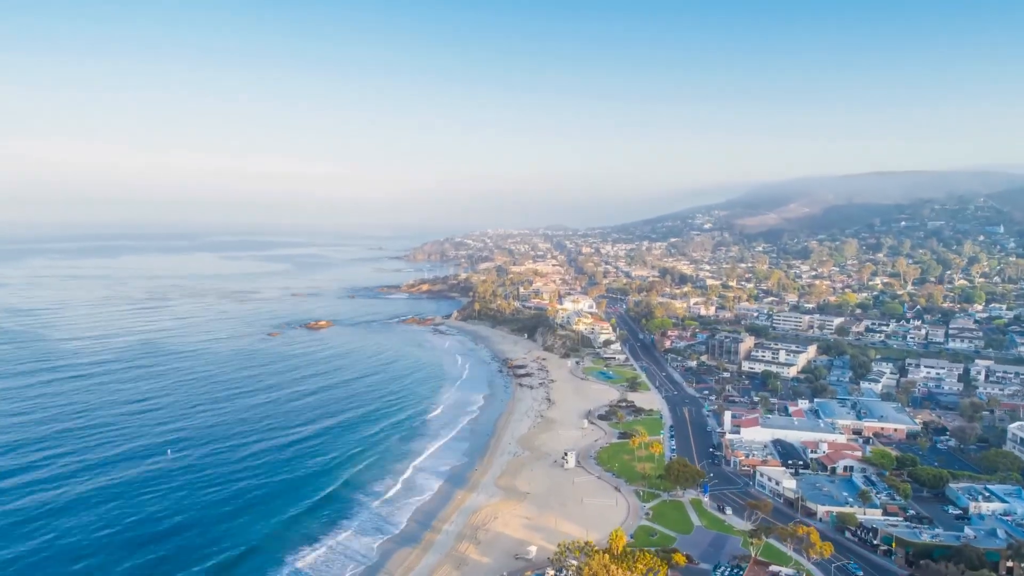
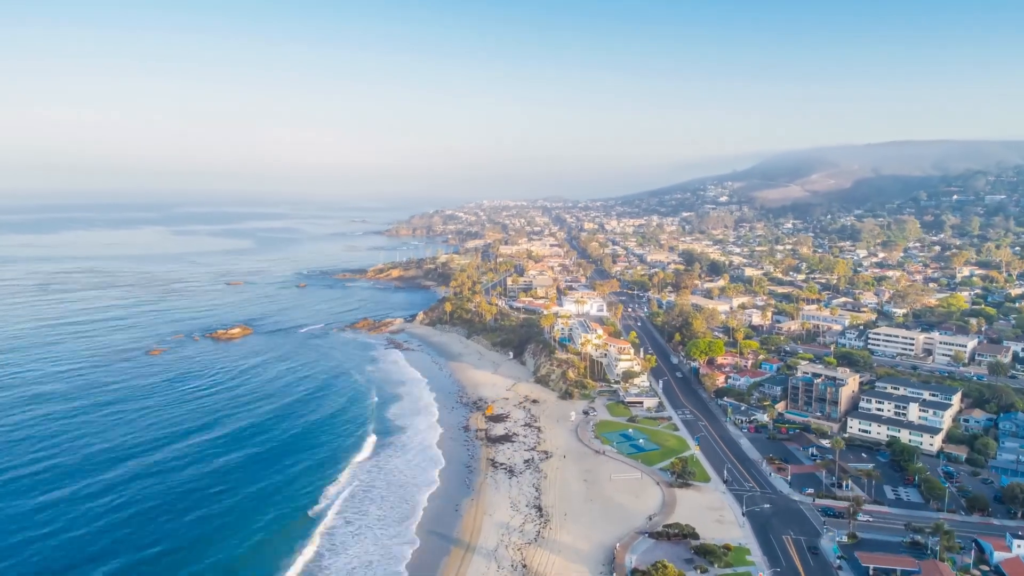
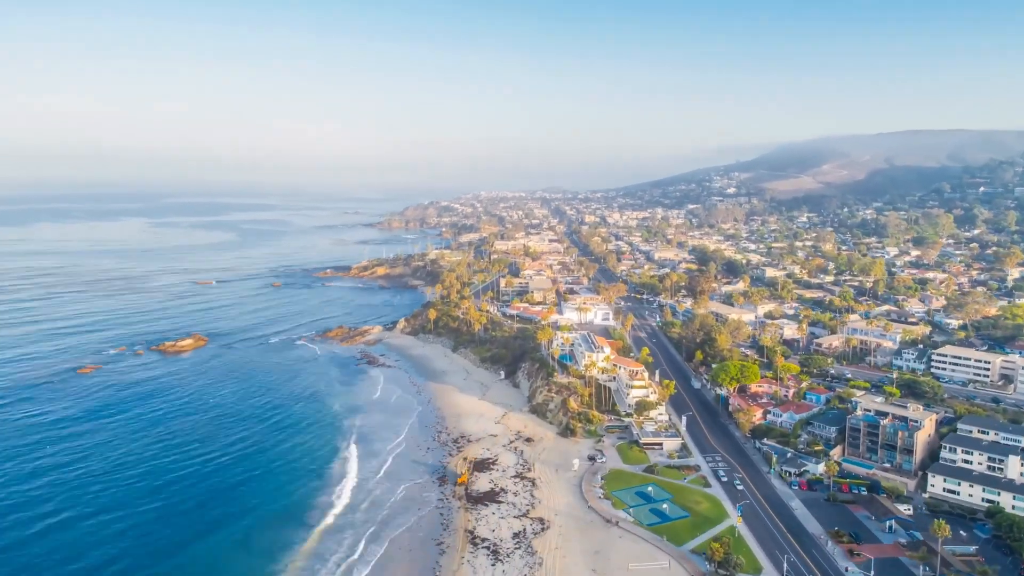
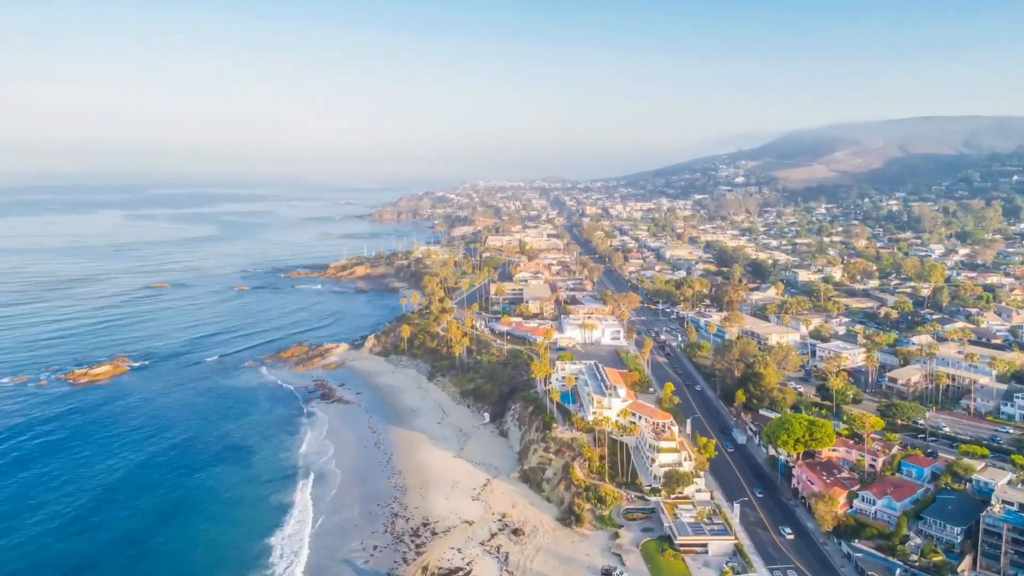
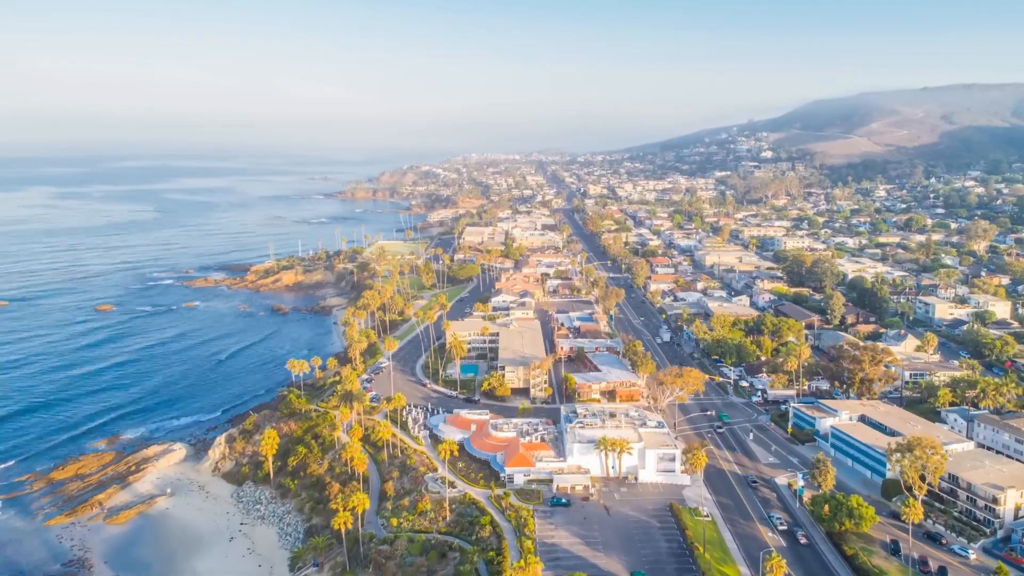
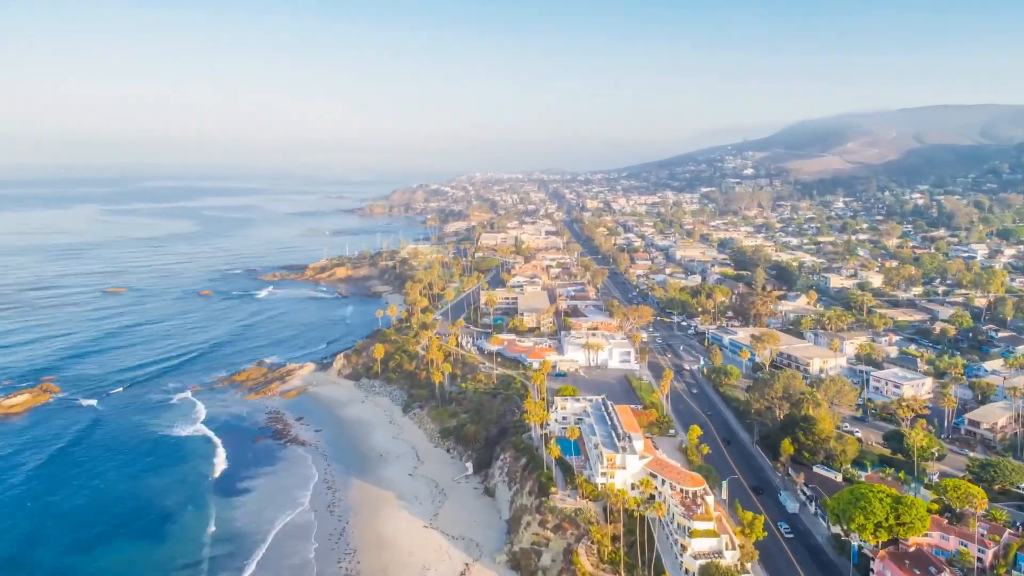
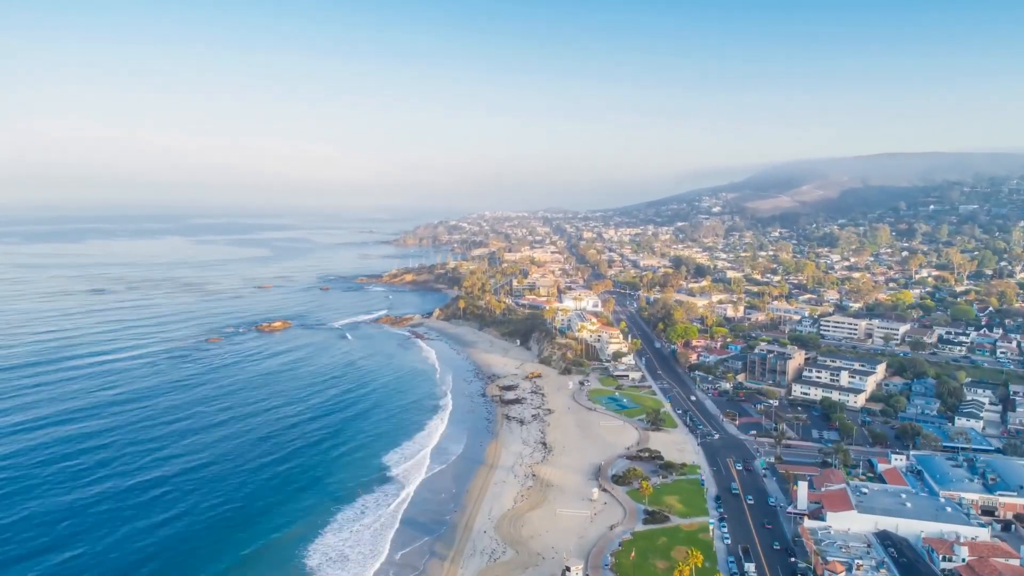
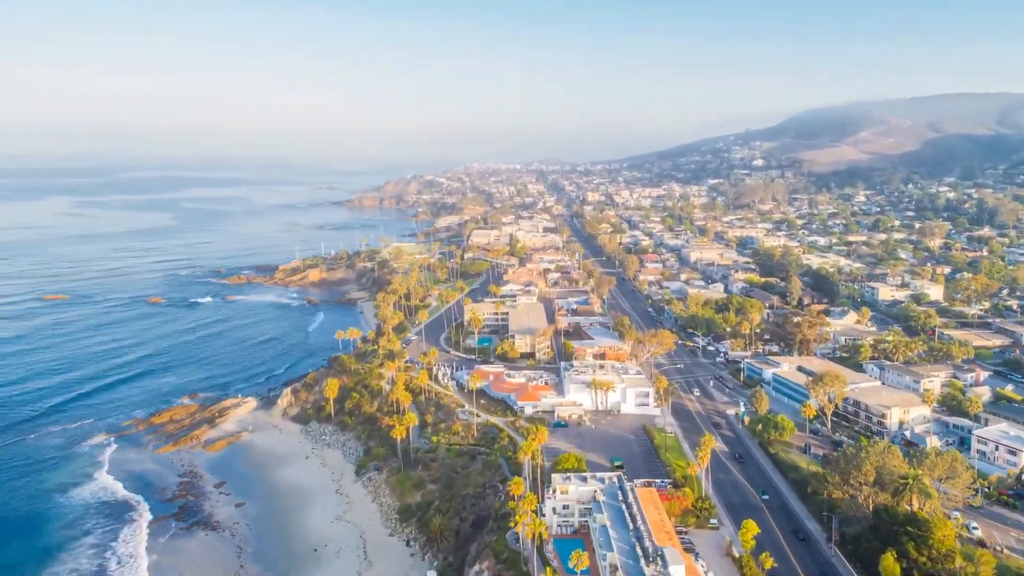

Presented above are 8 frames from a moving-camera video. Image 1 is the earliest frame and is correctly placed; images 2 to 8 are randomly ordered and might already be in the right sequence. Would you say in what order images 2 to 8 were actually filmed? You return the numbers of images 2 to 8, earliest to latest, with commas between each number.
7, 2, 3, 4, 6, 8, 5
